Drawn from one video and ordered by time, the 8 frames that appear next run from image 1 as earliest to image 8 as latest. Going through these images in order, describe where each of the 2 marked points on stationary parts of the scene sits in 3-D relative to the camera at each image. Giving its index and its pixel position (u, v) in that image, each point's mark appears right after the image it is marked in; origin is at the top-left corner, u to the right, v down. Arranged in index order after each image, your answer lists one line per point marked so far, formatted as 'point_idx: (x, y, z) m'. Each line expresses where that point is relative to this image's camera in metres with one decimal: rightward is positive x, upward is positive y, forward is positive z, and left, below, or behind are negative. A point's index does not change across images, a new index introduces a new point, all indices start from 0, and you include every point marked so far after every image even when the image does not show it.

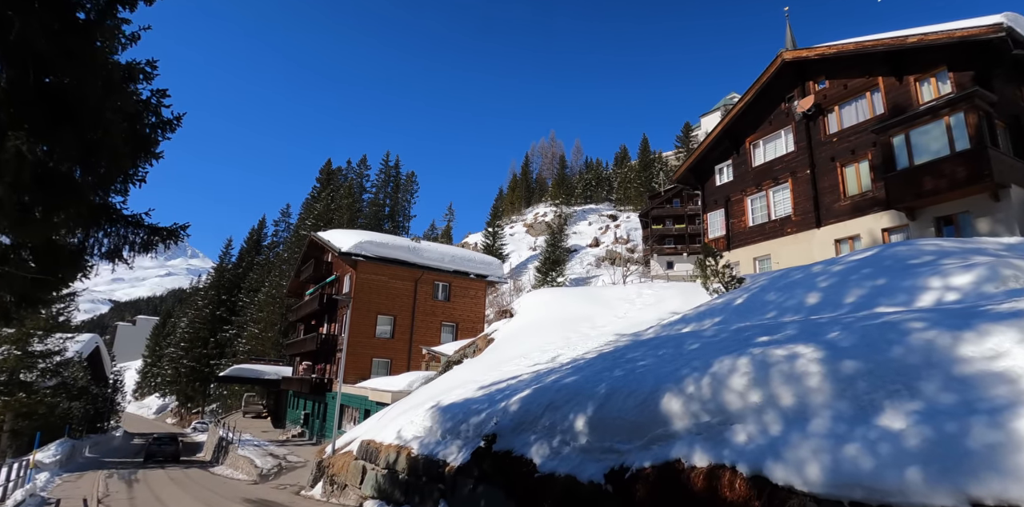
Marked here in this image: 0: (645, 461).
0: (+1.5, -2.4, +6.7) m
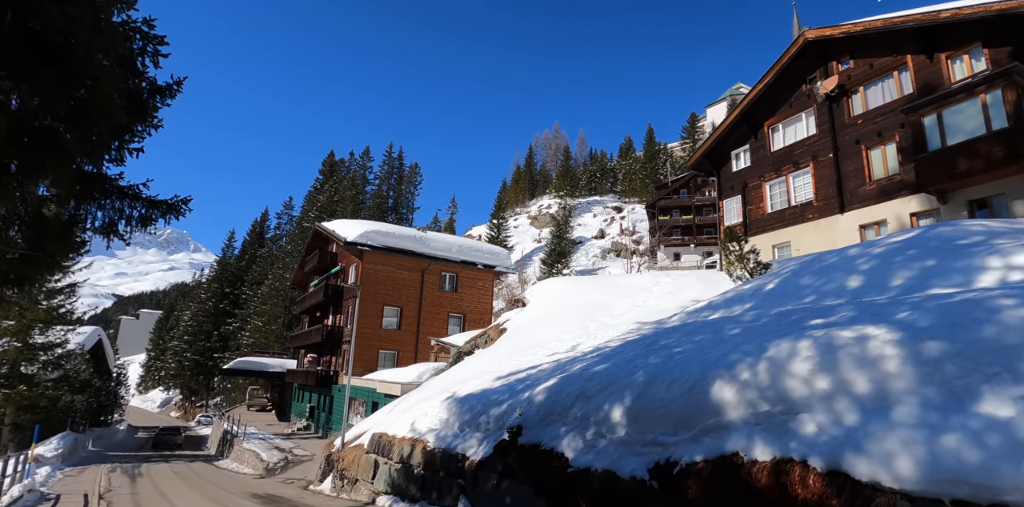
0: (+1.9, -2.1, +6.1) m
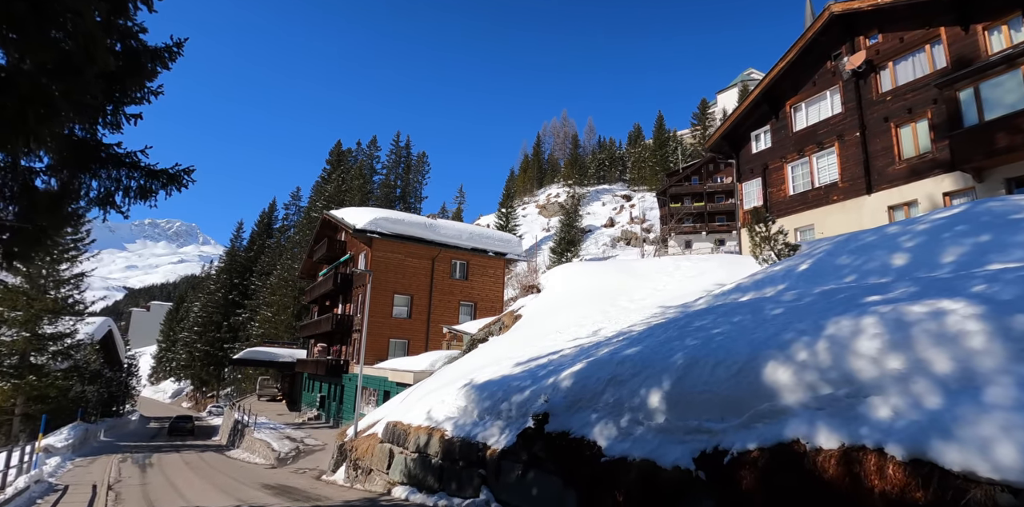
0: (+2.2, -1.8, +5.5) m
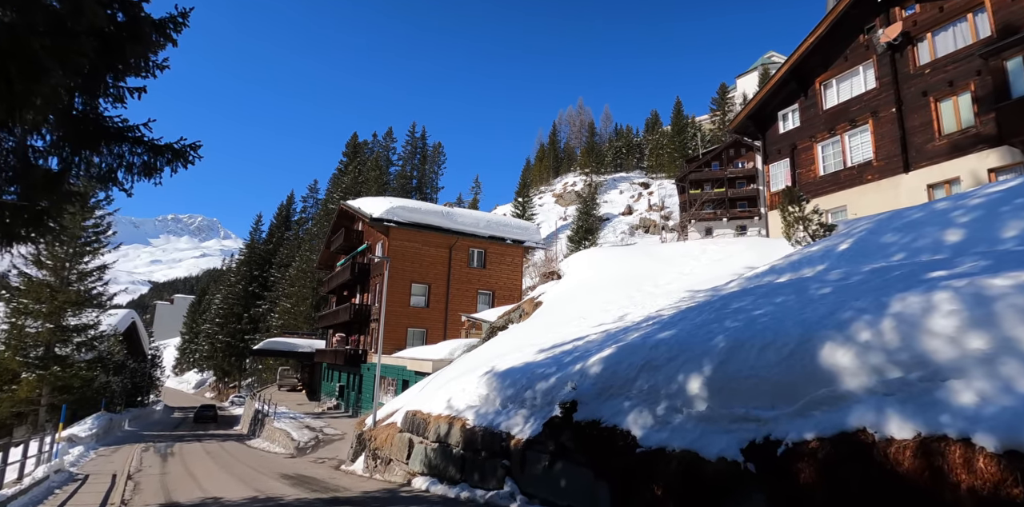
0: (+2.5, -1.5, +5.0) m
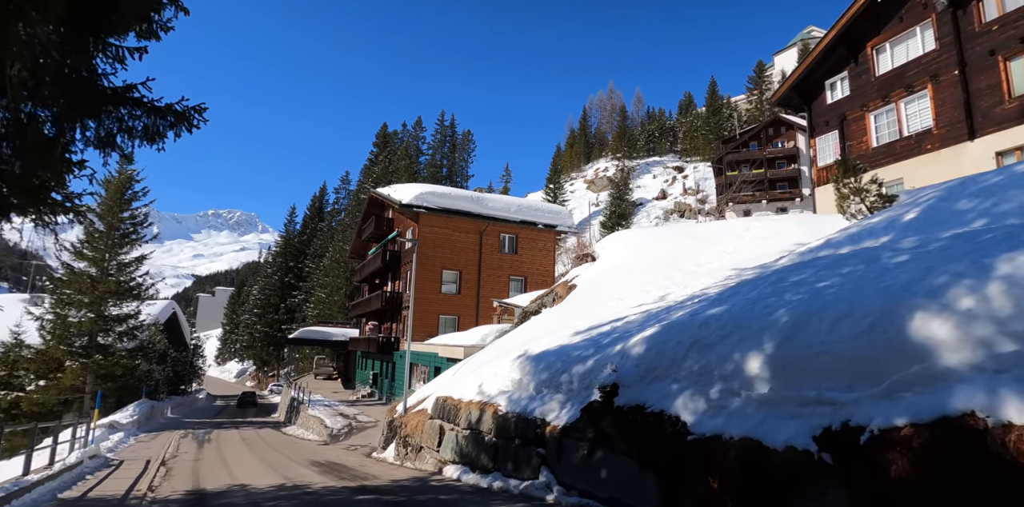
0: (+2.8, -1.2, +4.2) m
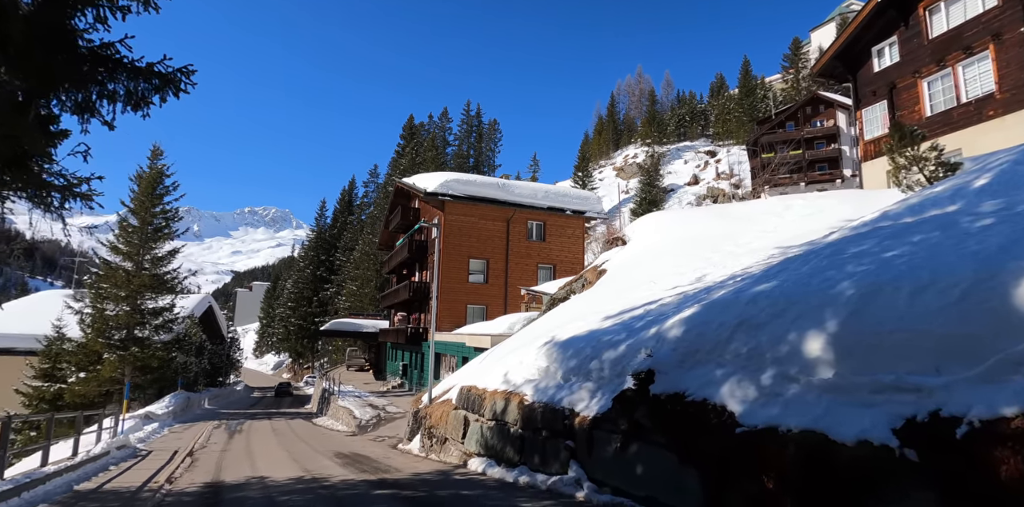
0: (+2.9, -0.9, +3.4) m
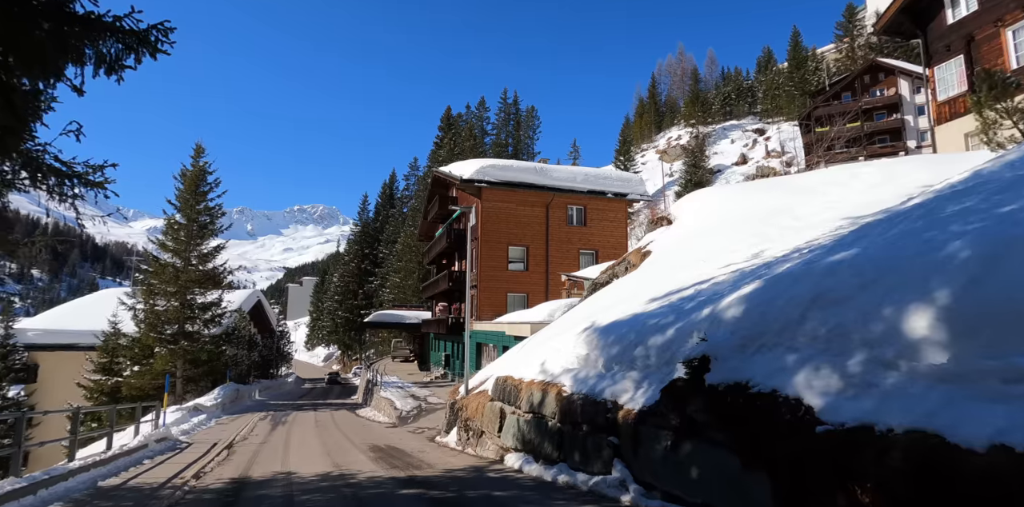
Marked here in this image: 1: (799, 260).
0: (+3.0, -0.6, +2.4) m
1: (+3.3, -0.1, +6.7) m
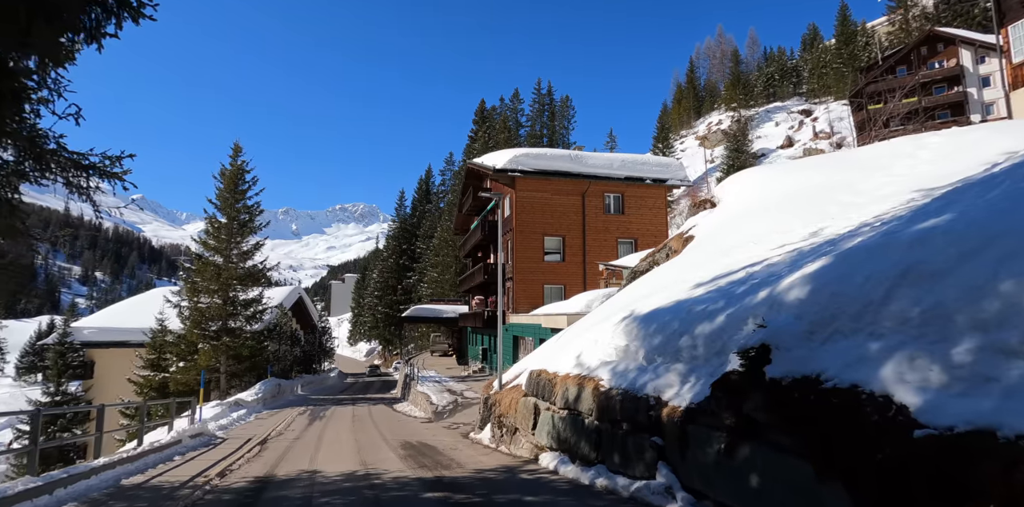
0: (+3.0, -0.4, +1.5) m
1: (+3.6, +0.2, +5.8) m
